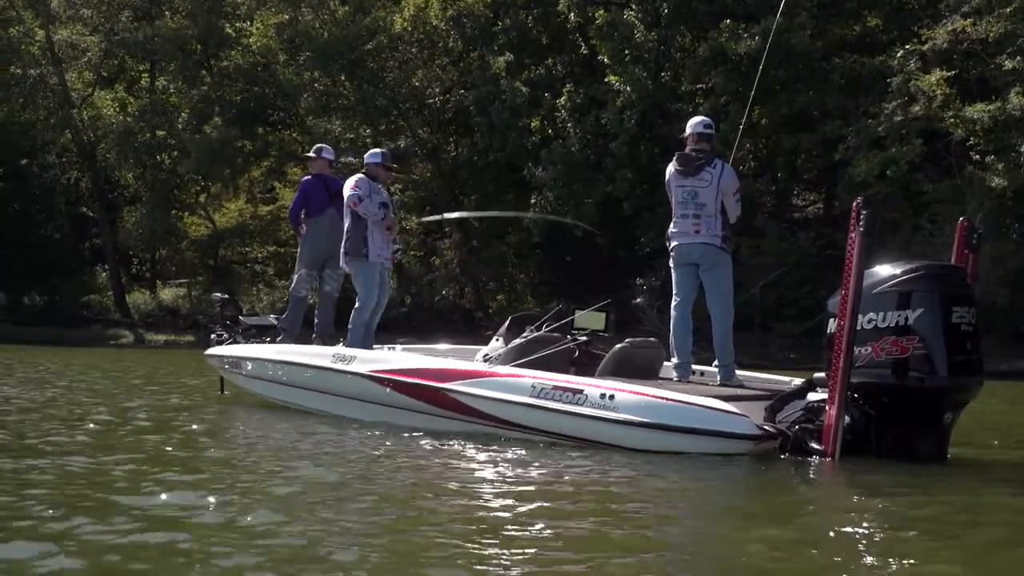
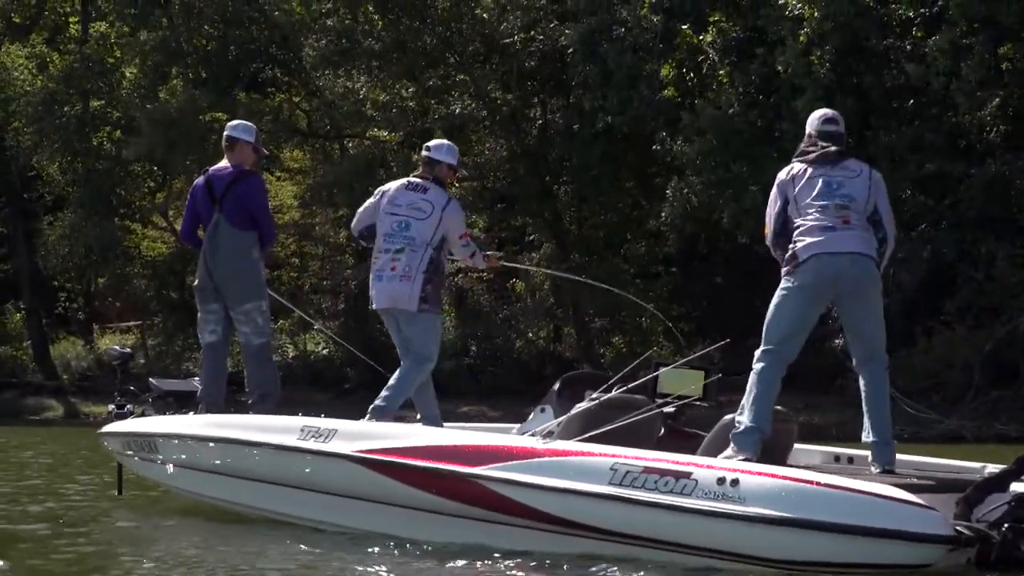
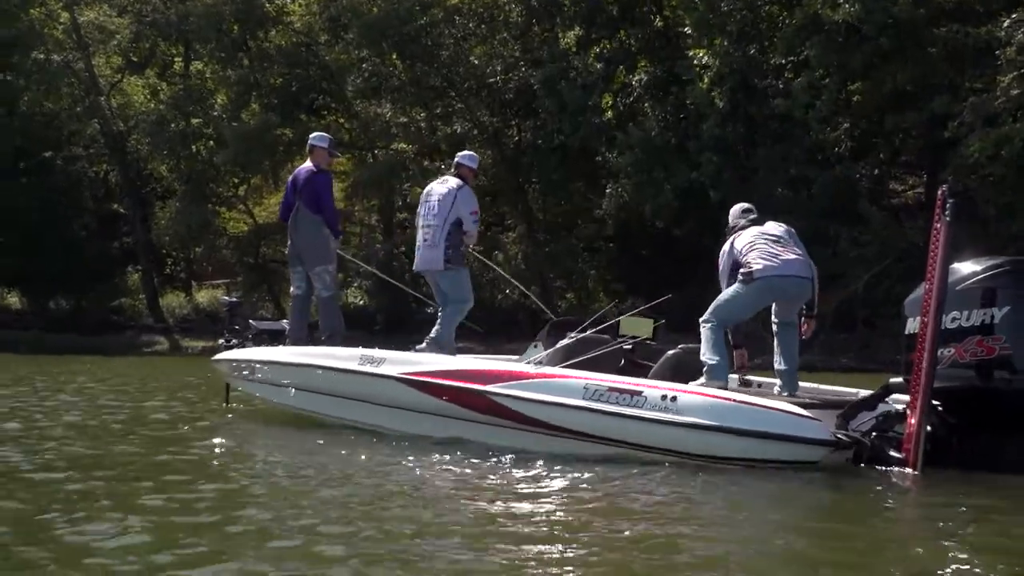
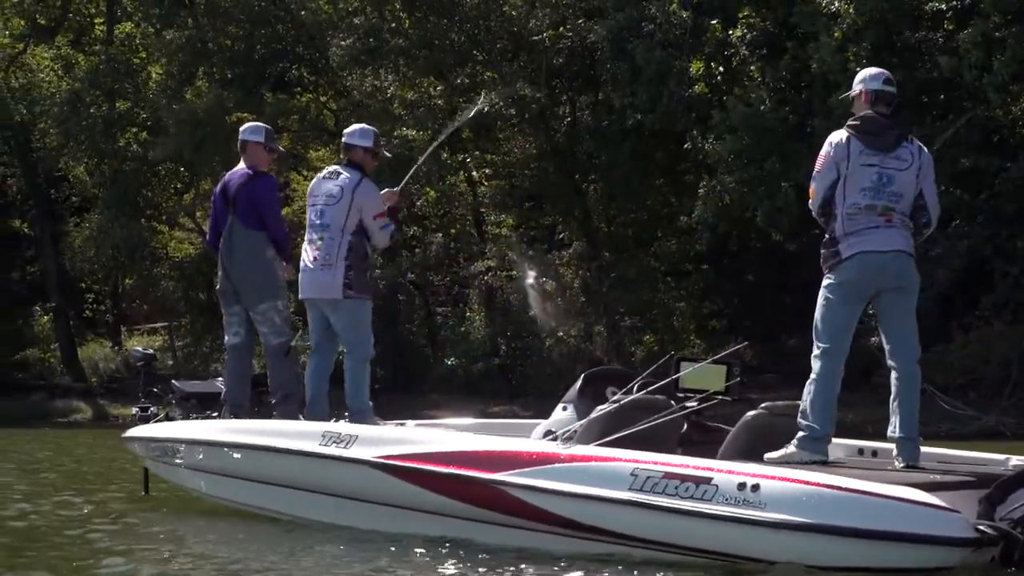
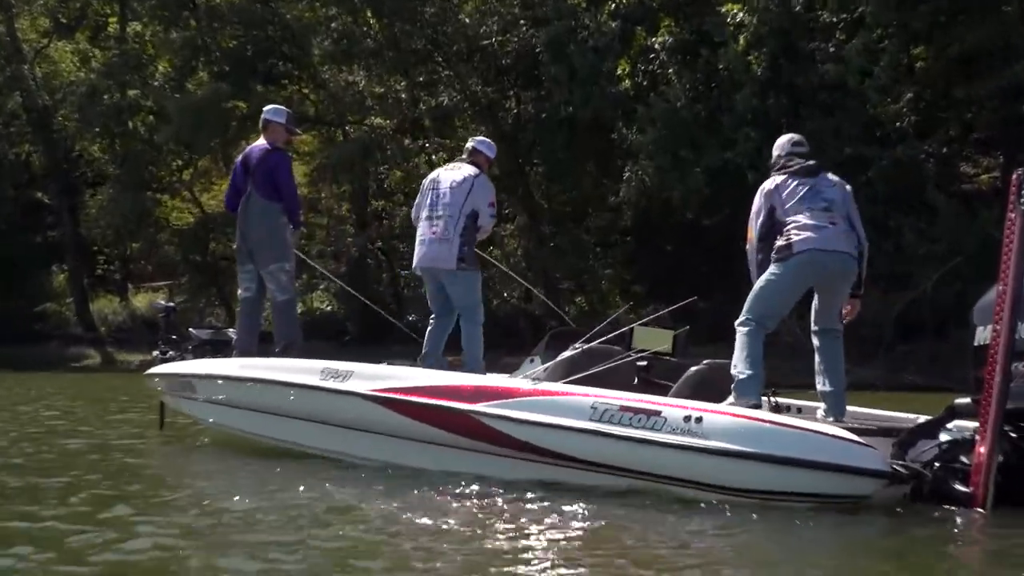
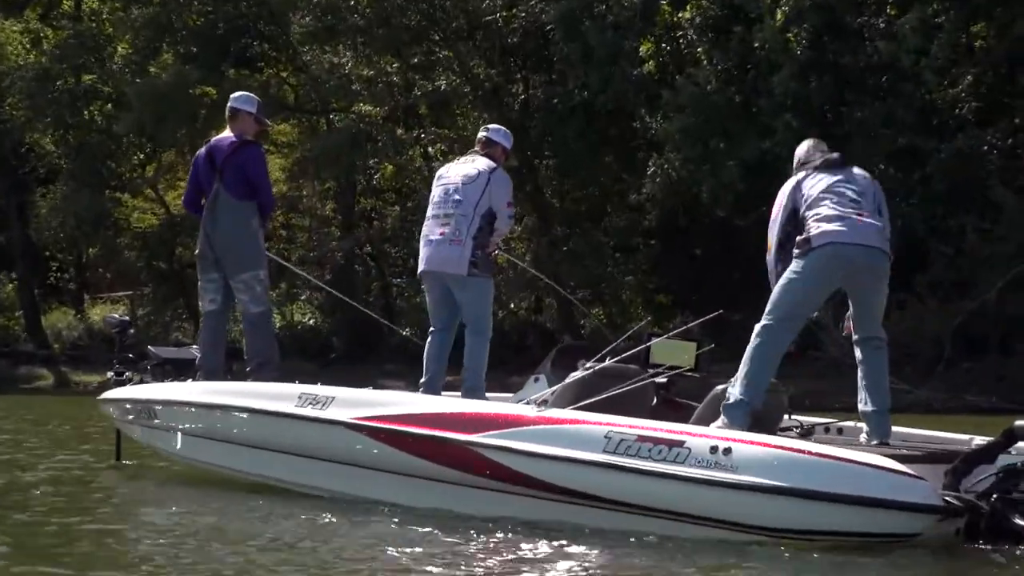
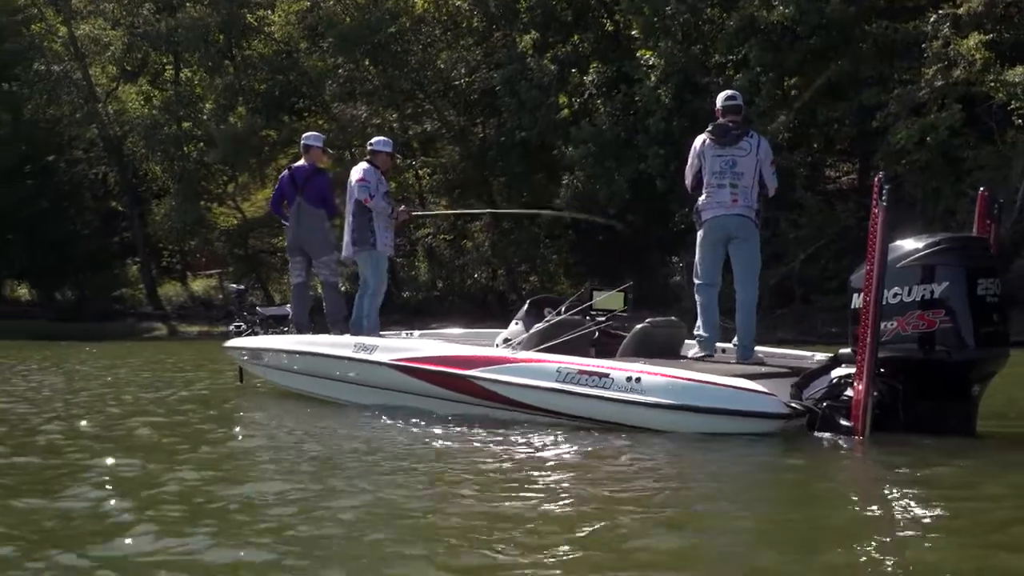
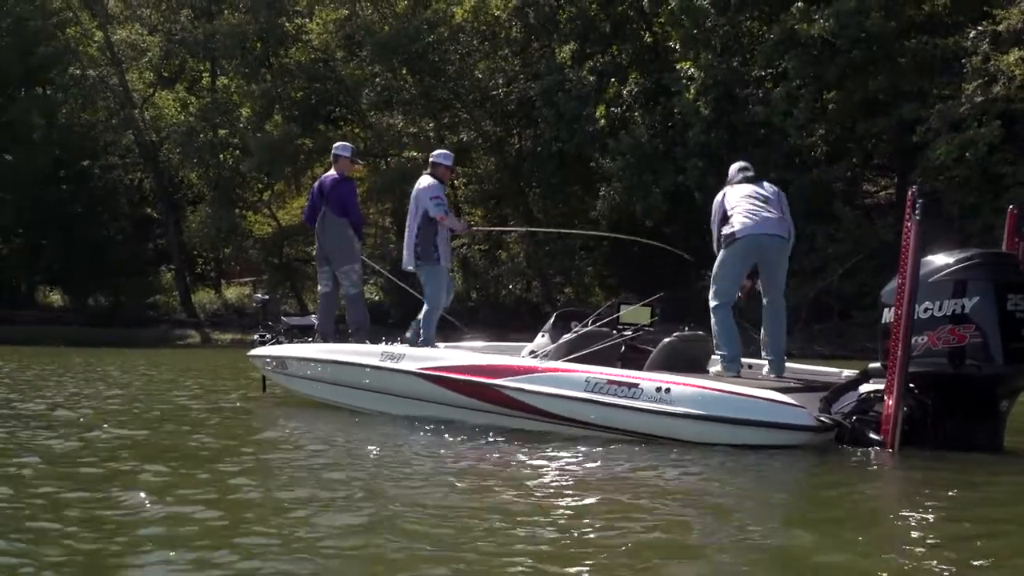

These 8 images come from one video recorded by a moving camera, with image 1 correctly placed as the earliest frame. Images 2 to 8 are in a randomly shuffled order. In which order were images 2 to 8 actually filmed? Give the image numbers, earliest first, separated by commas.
7, 8, 3, 5, 6, 2, 4
